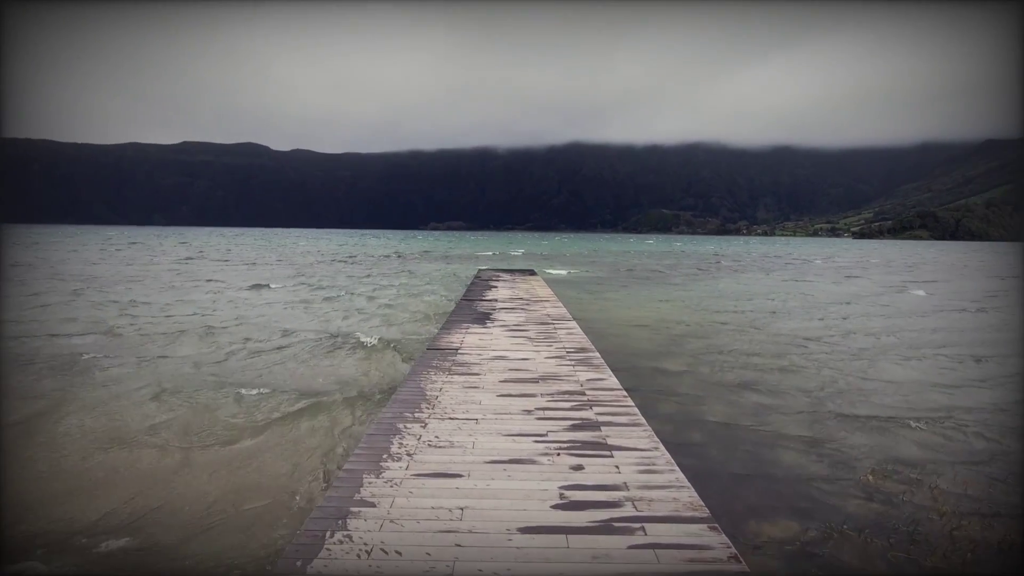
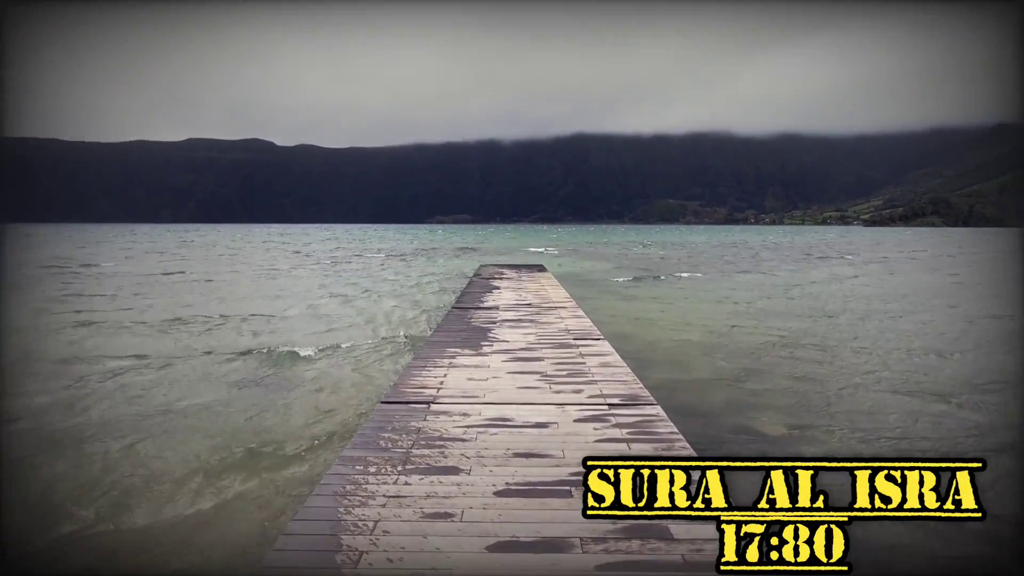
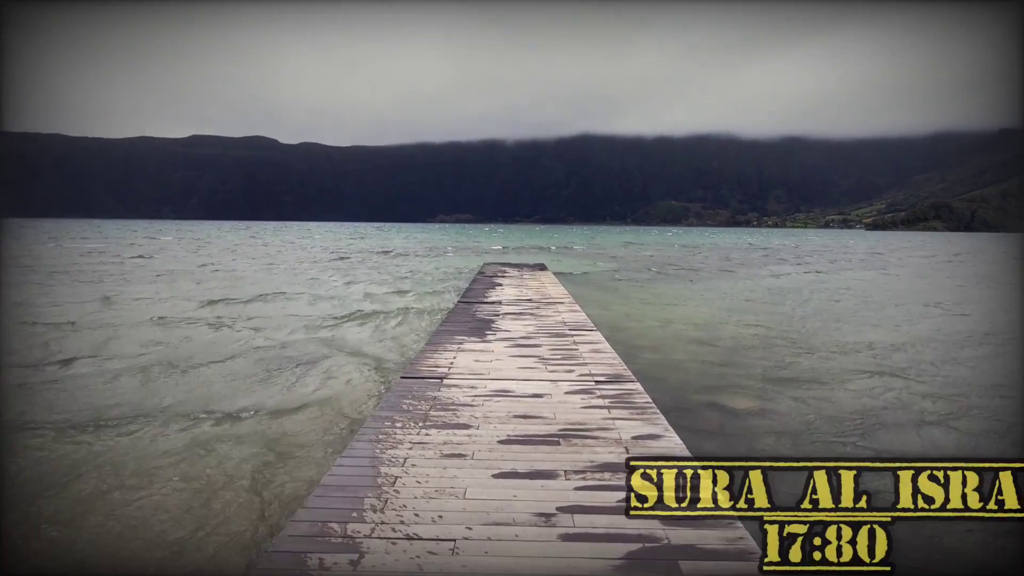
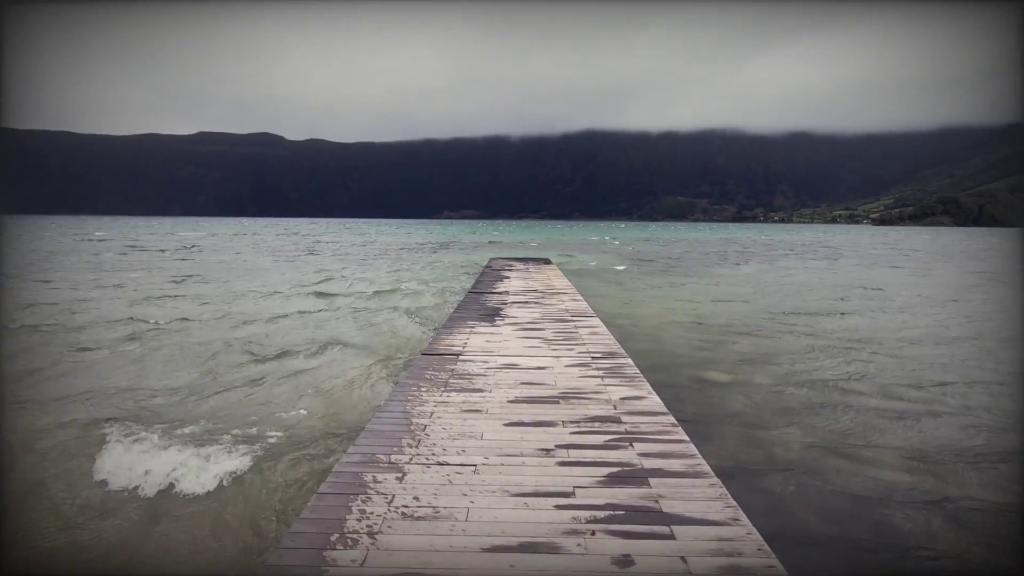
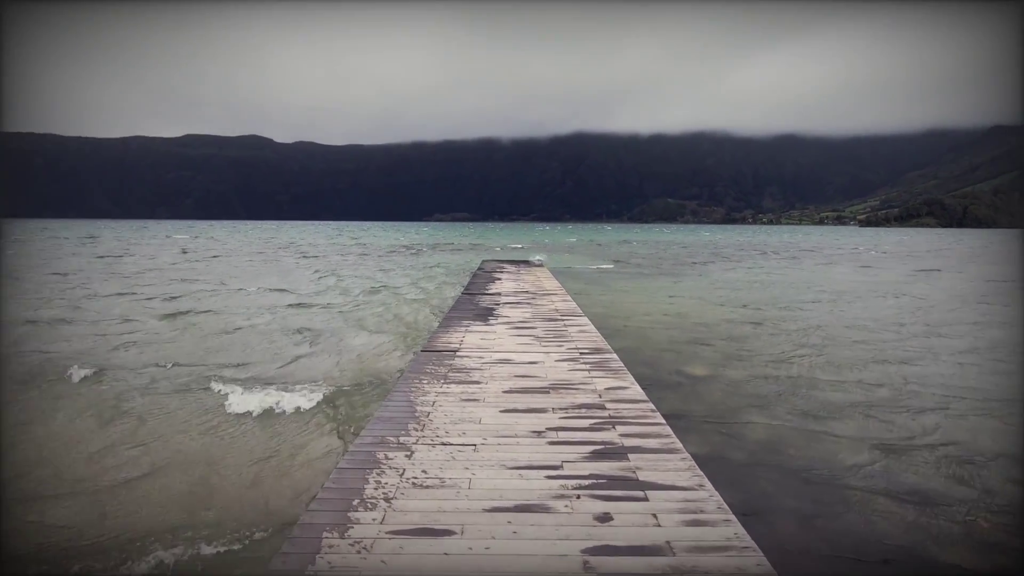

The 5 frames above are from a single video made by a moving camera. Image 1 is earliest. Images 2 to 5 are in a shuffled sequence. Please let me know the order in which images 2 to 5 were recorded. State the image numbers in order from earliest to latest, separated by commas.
5, 4, 3, 2
